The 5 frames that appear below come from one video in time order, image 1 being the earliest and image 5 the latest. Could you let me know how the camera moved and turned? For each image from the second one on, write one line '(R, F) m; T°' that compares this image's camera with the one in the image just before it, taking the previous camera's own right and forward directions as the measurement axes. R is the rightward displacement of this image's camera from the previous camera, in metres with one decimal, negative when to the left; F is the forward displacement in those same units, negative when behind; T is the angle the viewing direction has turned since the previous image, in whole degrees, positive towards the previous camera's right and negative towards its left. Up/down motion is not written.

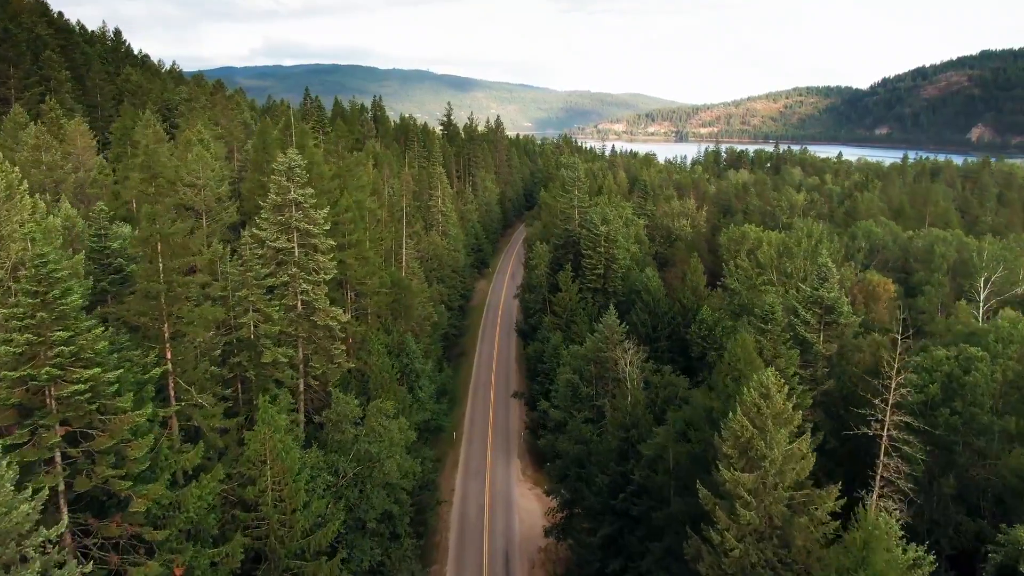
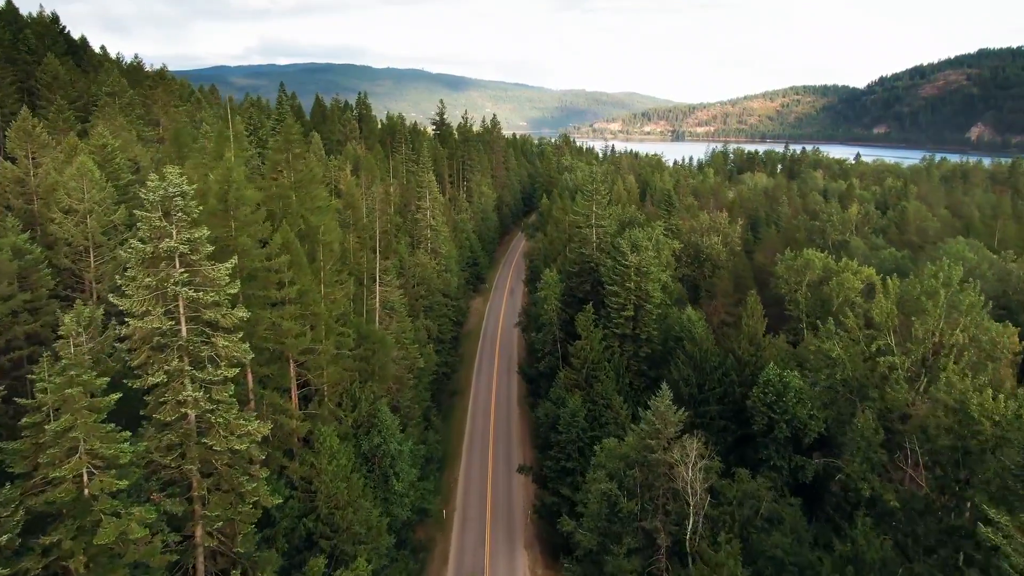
(-0.7, +13.2) m; 0°
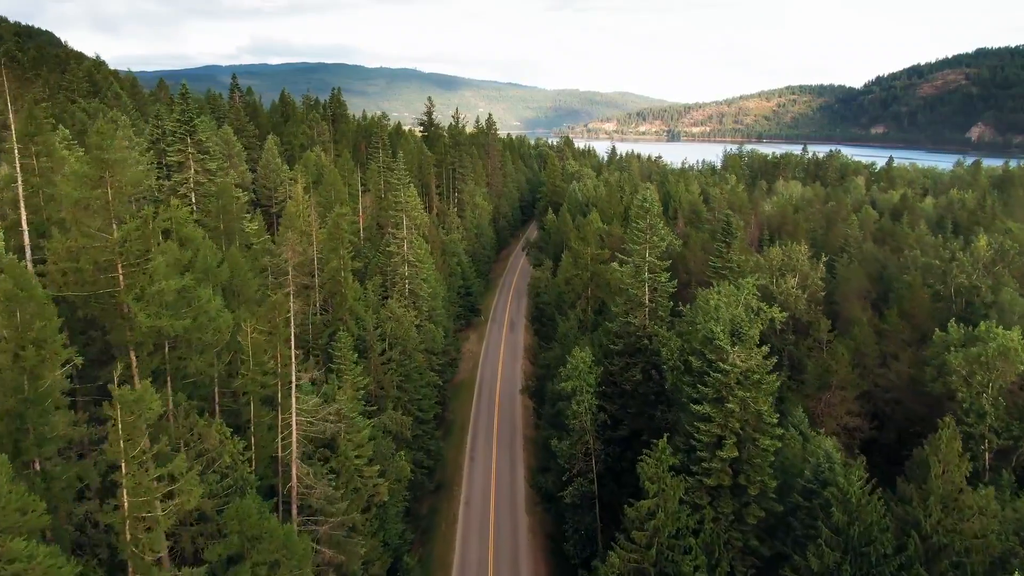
(-1.0, +19.6) m; +1°
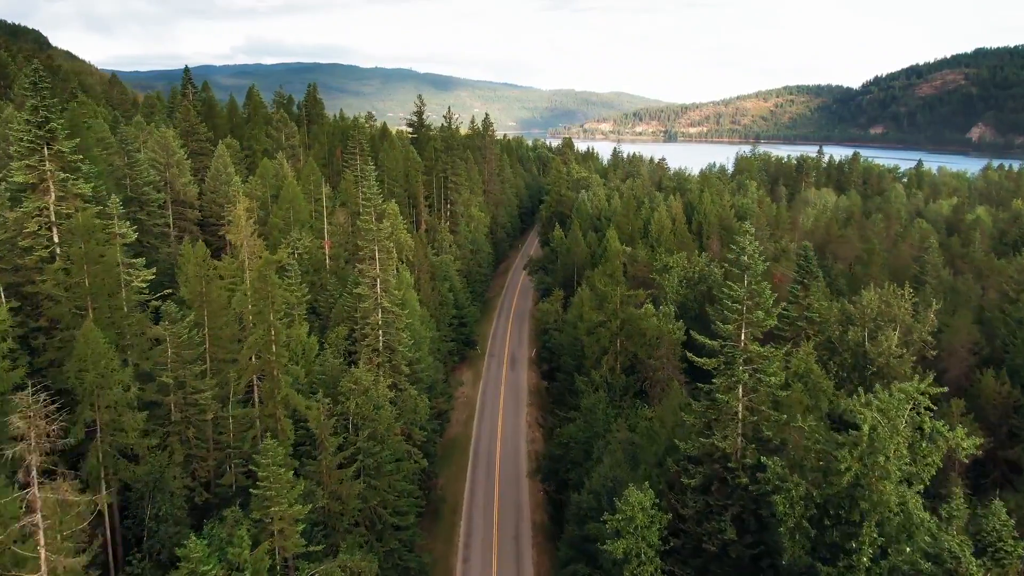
(-0.8, +14.2) m; 0°
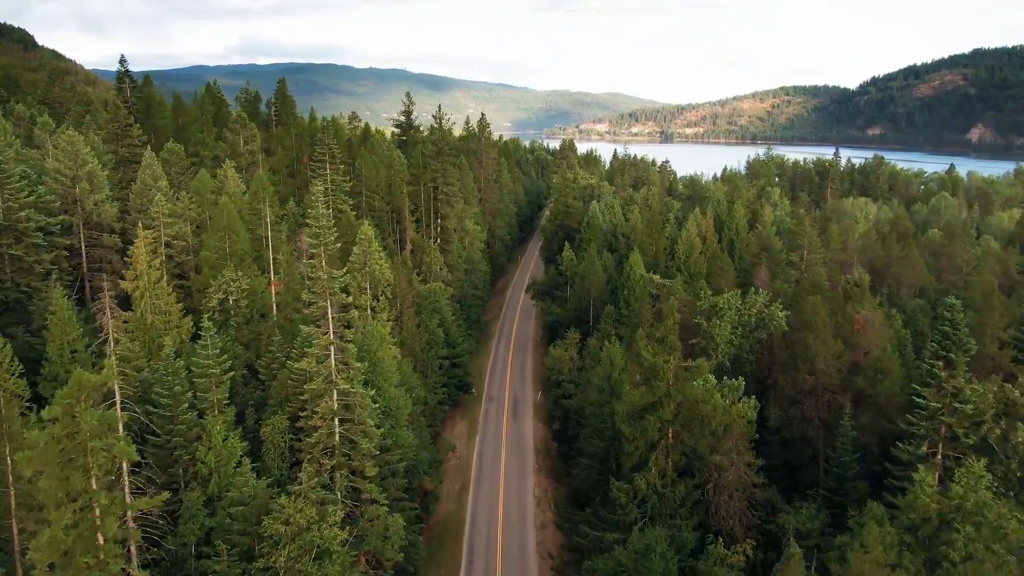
(-0.8, +13.6) m; 0°
